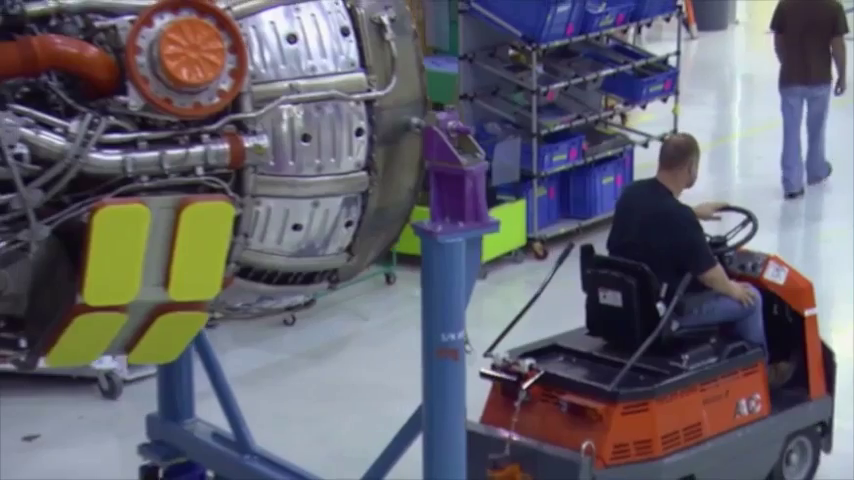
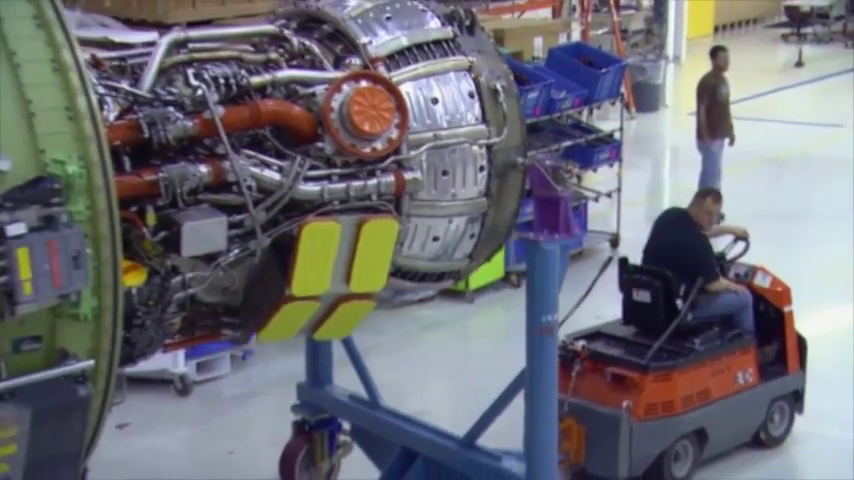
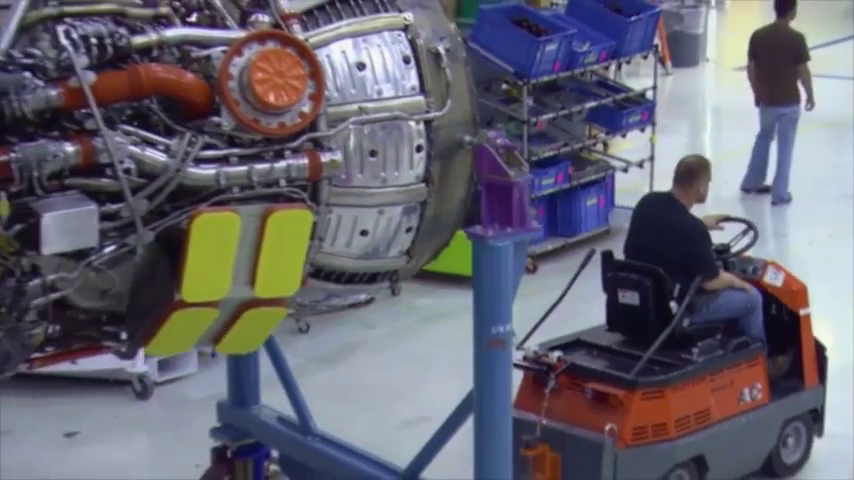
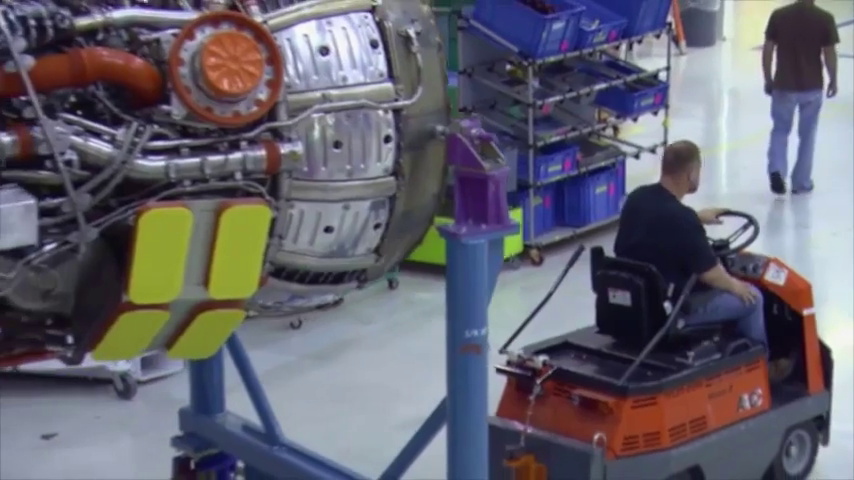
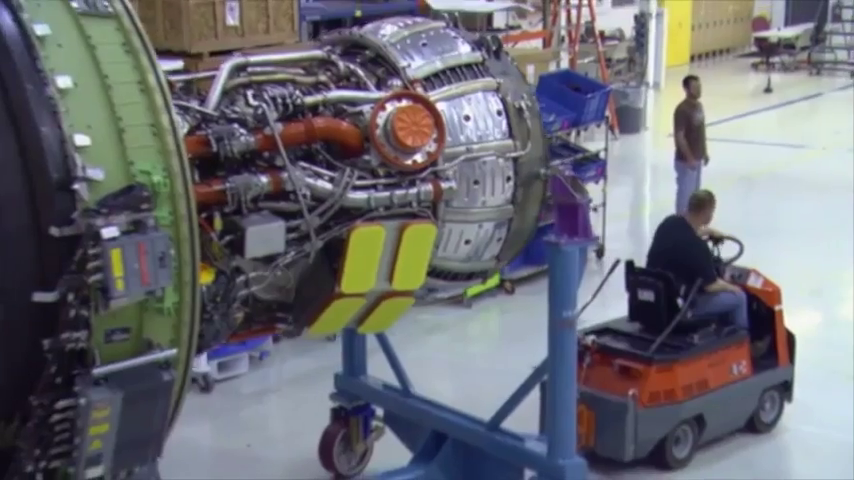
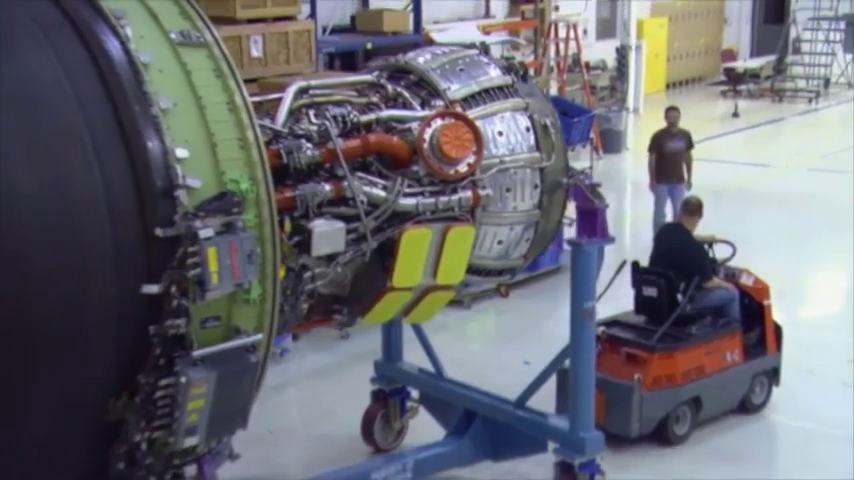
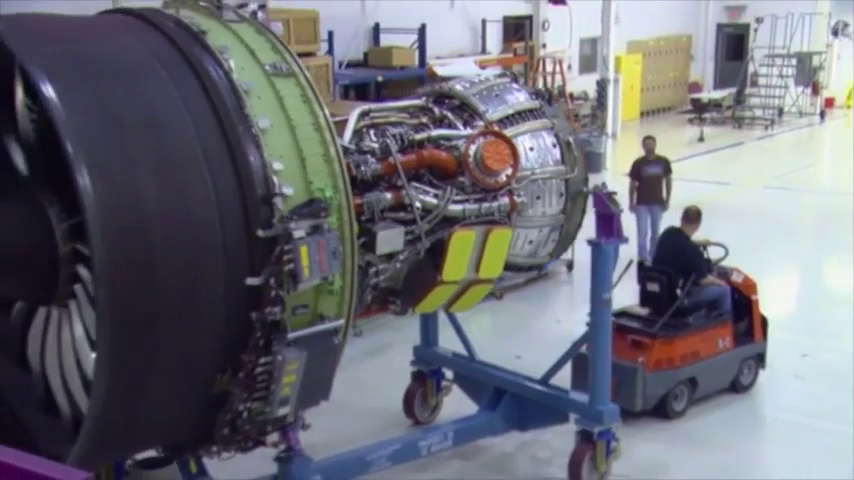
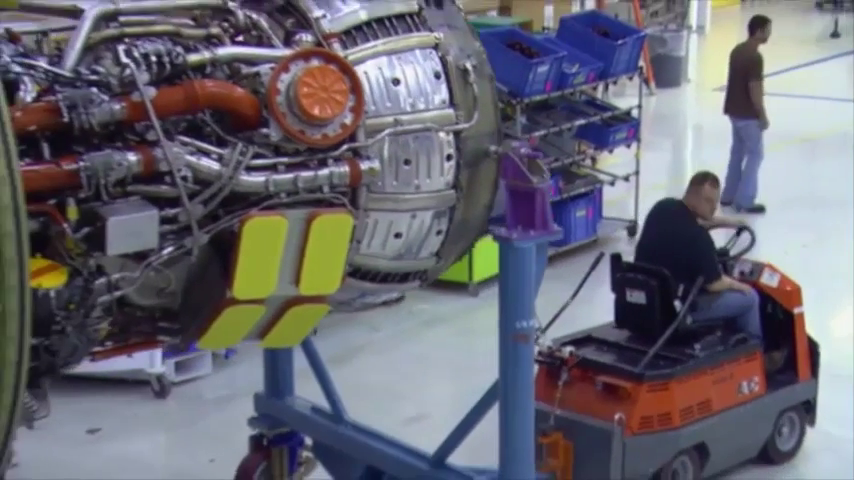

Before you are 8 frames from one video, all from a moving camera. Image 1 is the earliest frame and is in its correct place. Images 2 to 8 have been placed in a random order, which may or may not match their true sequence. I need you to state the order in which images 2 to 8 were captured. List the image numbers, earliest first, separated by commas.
4, 3, 8, 2, 5, 6, 7
